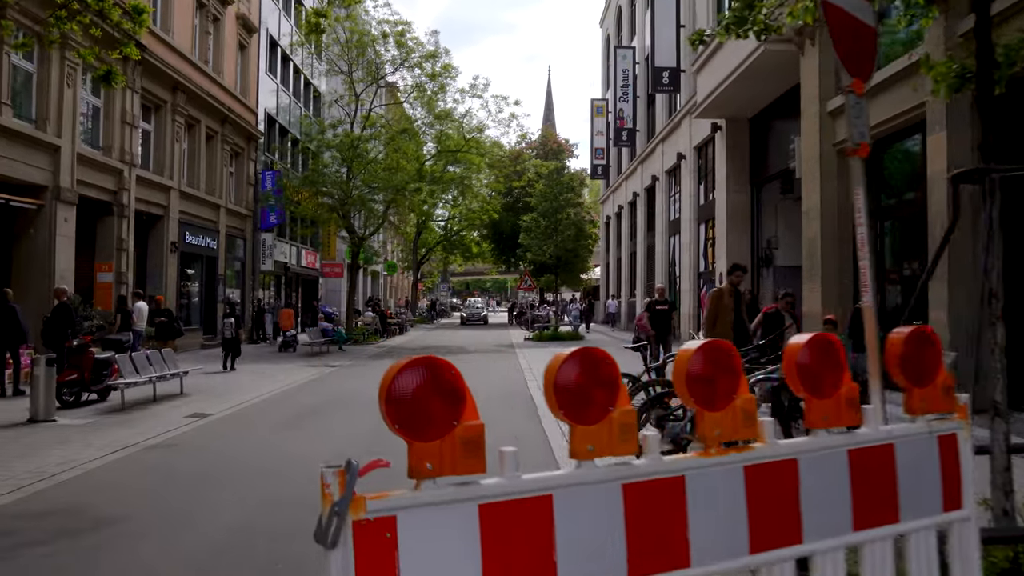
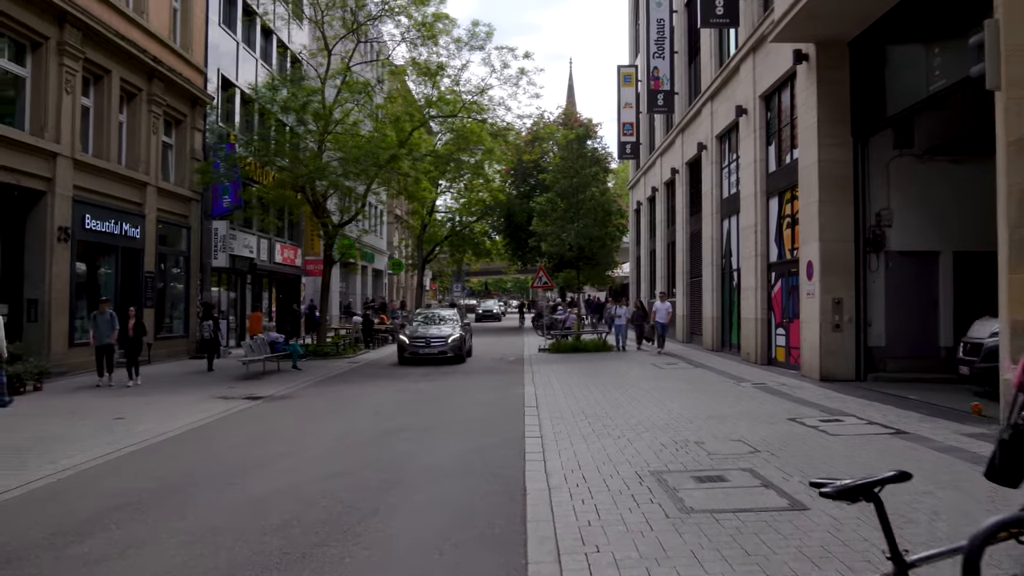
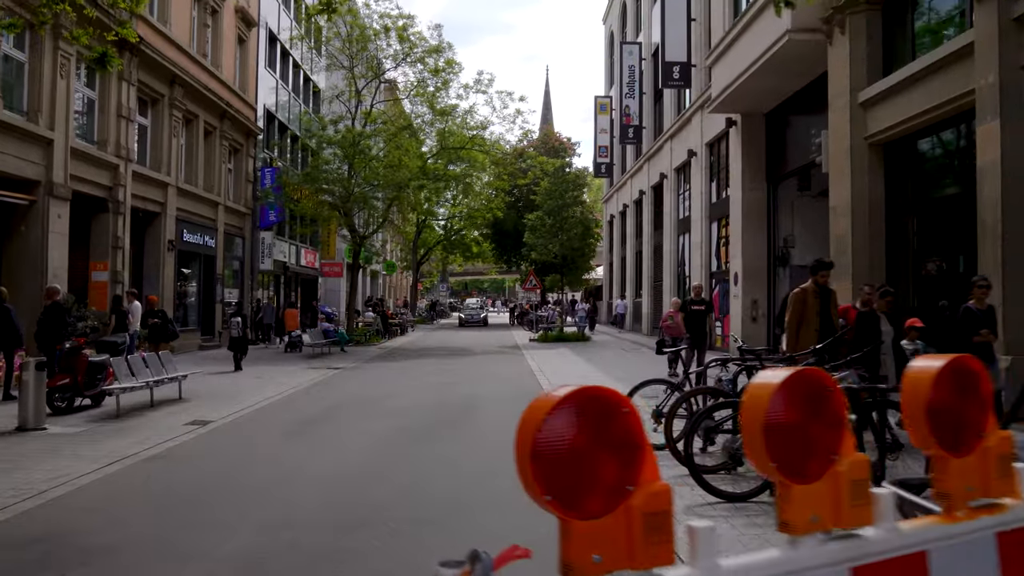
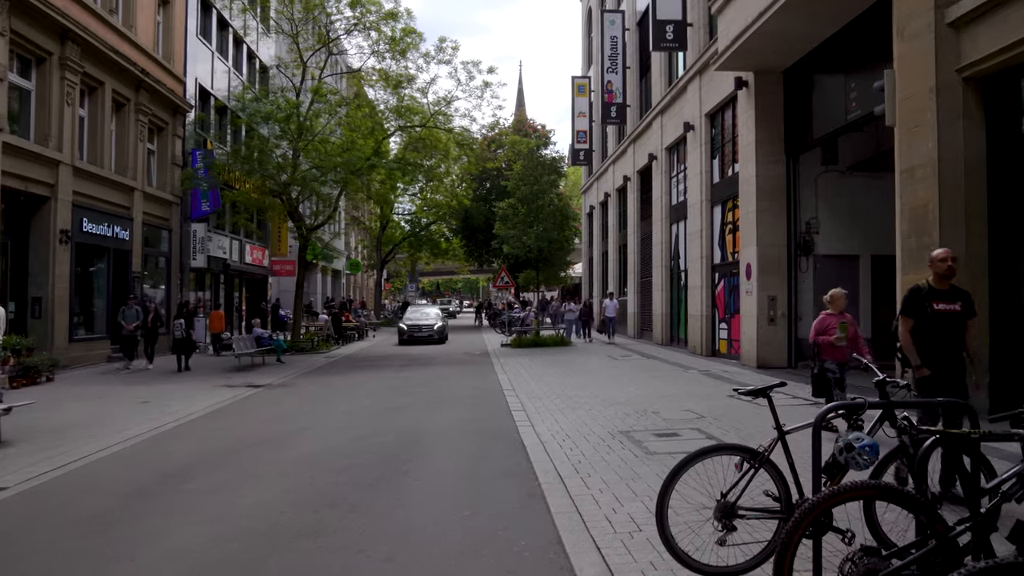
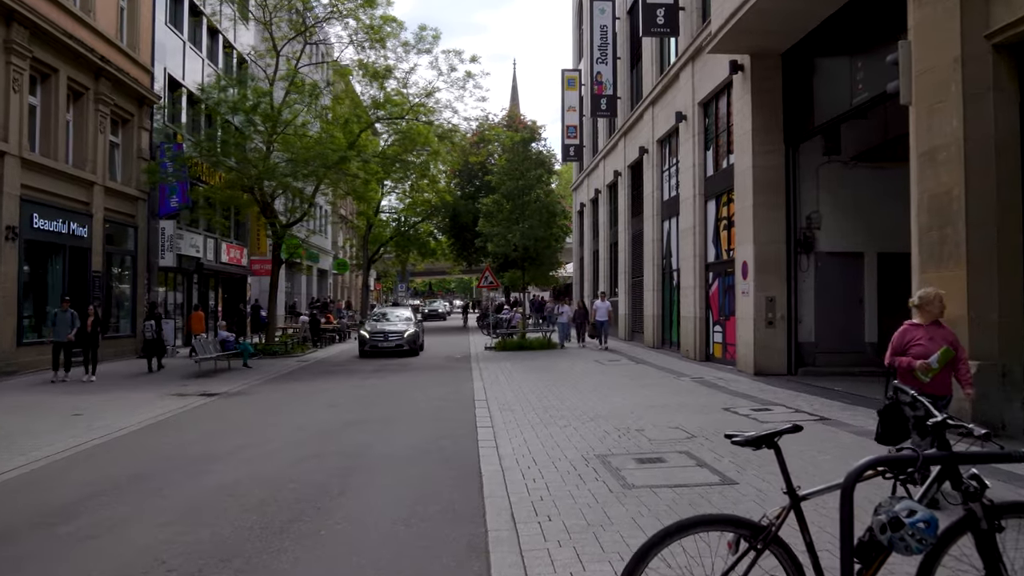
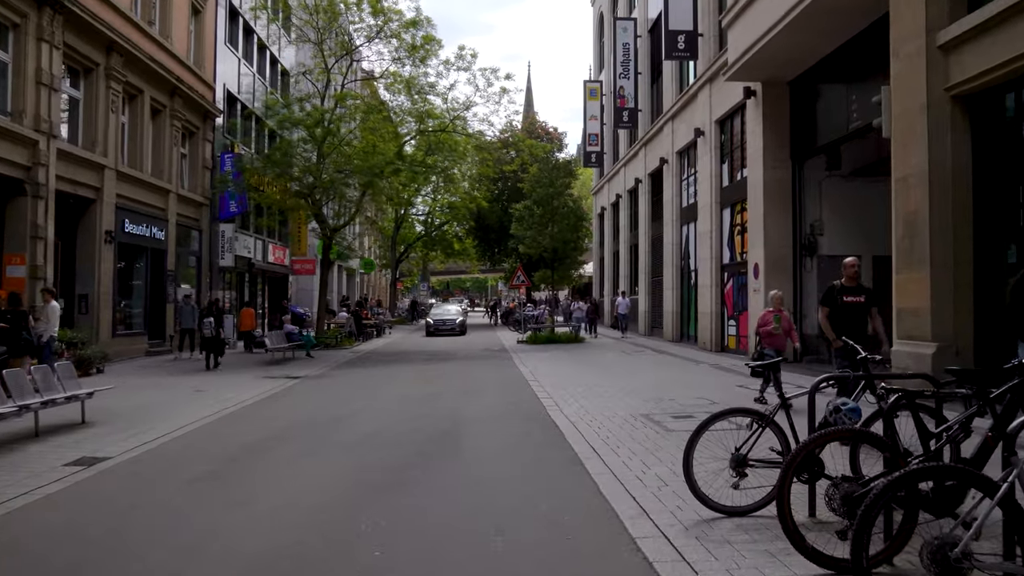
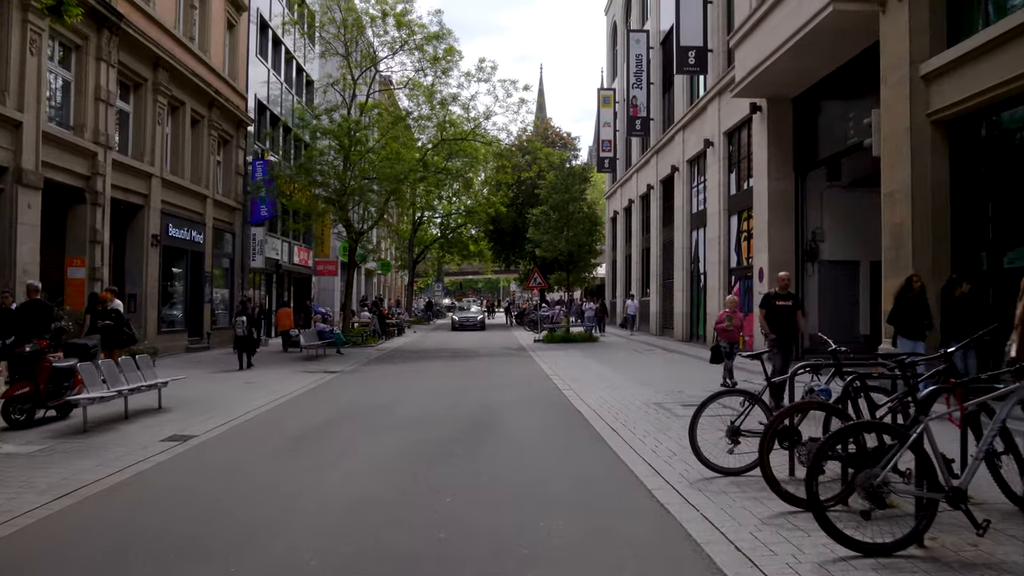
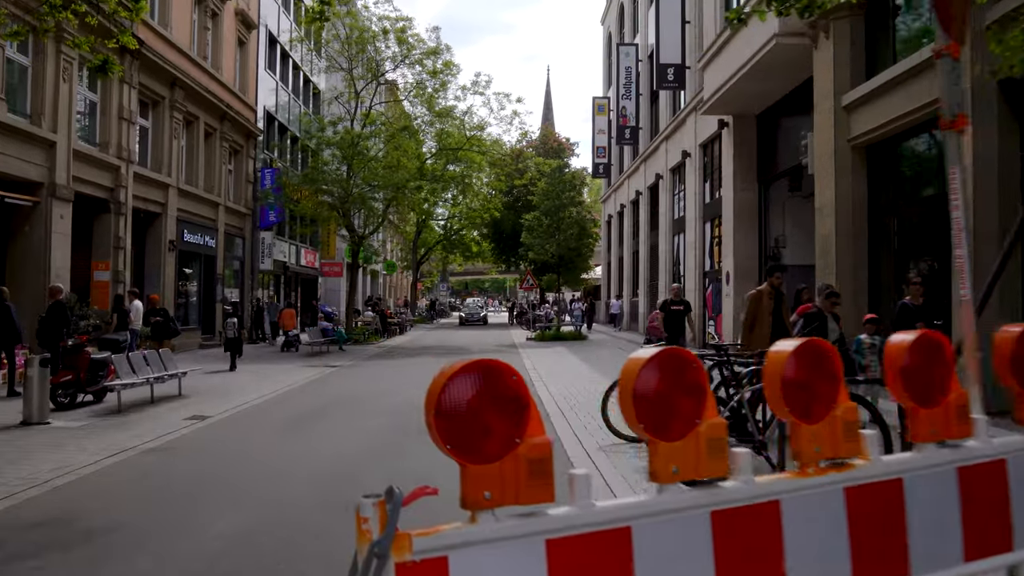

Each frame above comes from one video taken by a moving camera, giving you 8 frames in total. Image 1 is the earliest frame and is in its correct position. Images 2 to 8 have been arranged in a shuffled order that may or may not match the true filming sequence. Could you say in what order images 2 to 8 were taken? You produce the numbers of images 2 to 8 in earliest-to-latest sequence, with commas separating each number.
8, 3, 7, 6, 4, 5, 2
